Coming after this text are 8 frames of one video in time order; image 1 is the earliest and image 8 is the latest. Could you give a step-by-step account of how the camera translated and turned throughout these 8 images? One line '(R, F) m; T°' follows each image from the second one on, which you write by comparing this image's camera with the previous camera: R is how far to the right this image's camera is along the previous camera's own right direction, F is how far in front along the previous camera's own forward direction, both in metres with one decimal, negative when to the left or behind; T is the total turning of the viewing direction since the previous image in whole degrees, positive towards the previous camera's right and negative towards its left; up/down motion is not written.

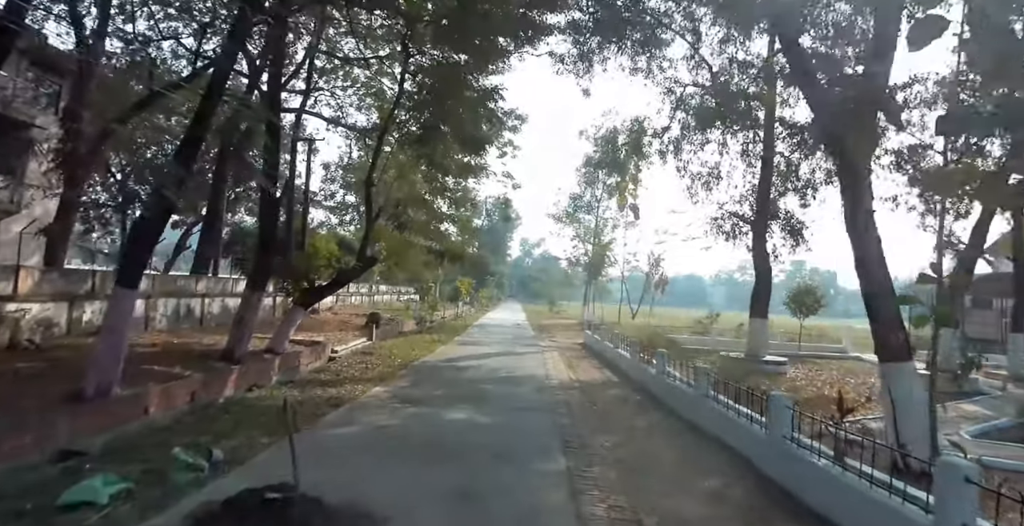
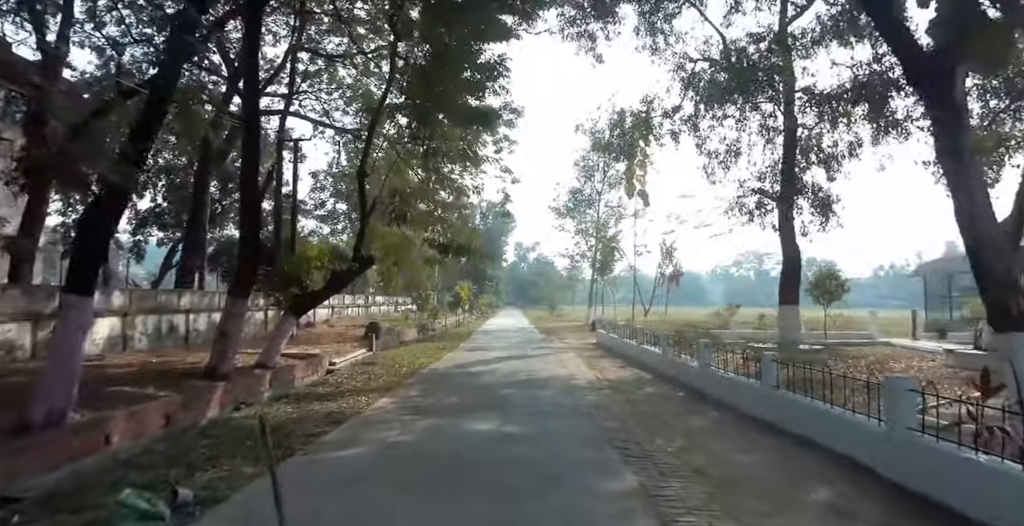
(-0.4, +1.3) m; +1°
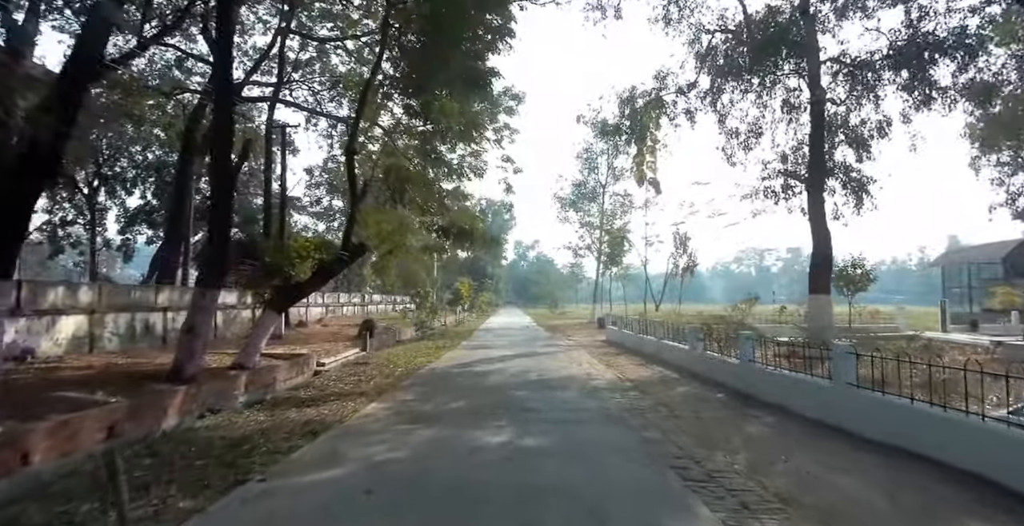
(-0.2, +1.4) m; 0°
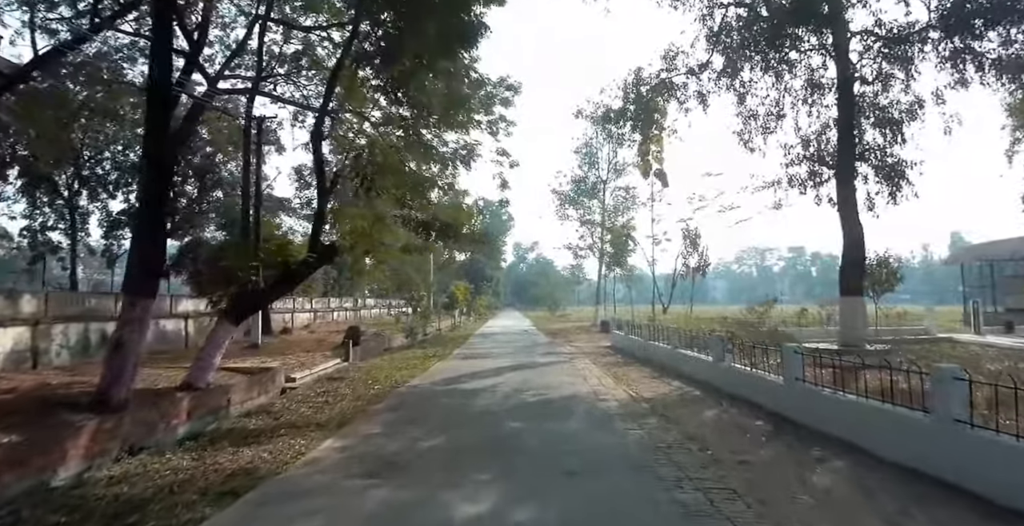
(+0.1, +1.6) m; 0°
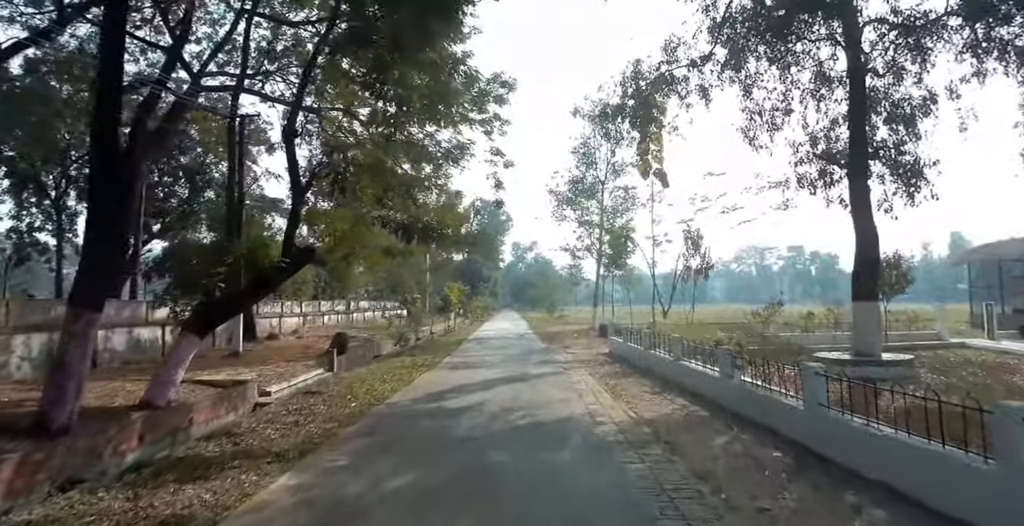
(+0.2, +0.8) m; 0°
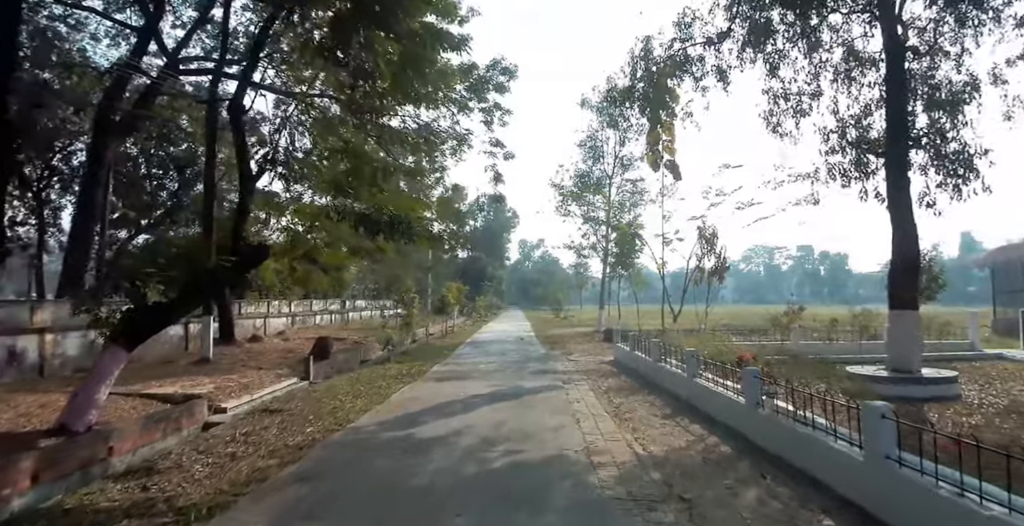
(+0.3, +1.5) m; -1°
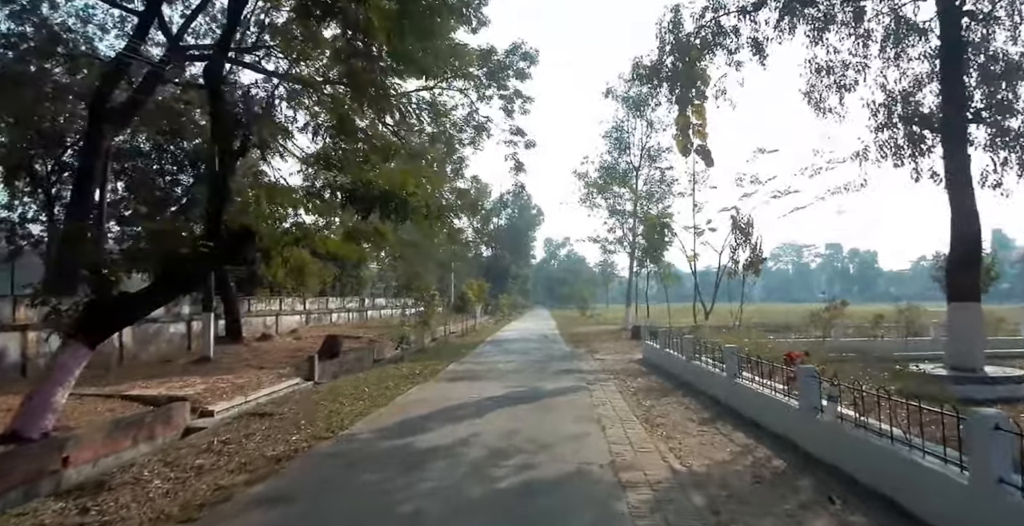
(+0.1, +1.1) m; -2°
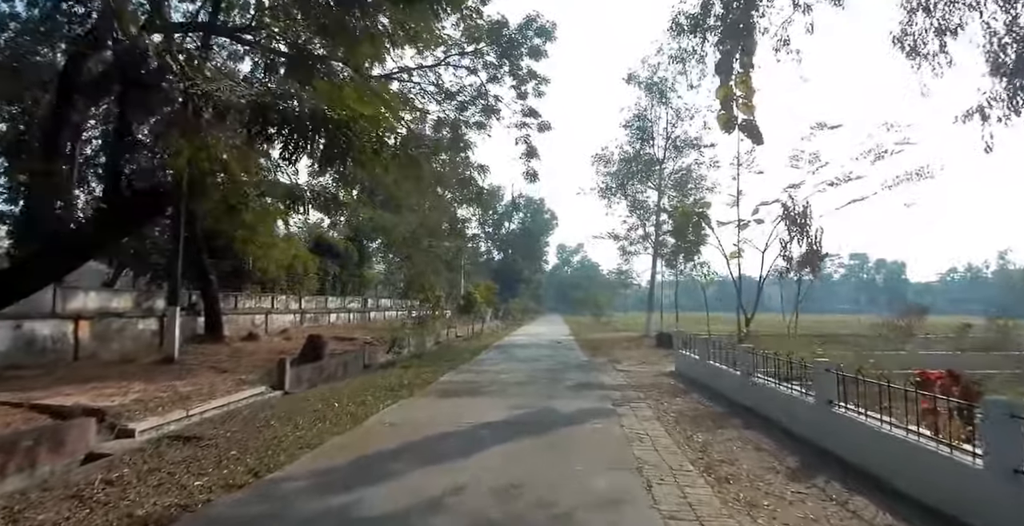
(+0.1, +2.1) m; -2°
